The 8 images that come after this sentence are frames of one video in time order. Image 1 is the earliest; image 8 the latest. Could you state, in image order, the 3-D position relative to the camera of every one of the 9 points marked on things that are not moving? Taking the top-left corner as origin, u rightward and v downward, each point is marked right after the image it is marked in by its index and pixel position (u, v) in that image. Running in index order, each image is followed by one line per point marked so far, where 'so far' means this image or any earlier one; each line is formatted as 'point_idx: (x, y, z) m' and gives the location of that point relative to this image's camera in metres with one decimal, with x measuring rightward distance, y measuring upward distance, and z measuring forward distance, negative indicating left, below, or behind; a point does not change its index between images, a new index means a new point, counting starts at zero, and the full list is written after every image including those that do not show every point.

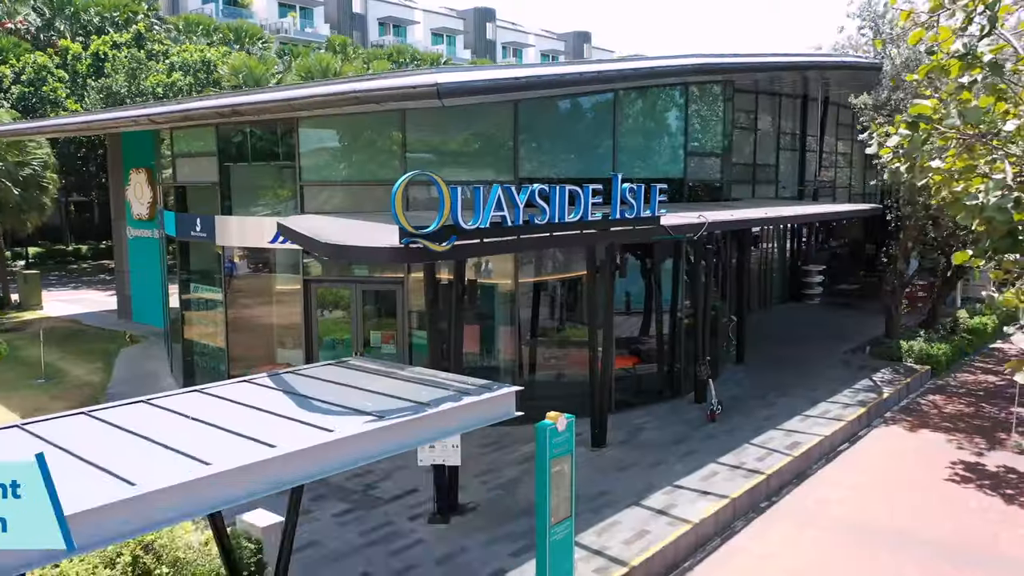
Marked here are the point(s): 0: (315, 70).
0: (-4.0, +4.4, +16.9) m
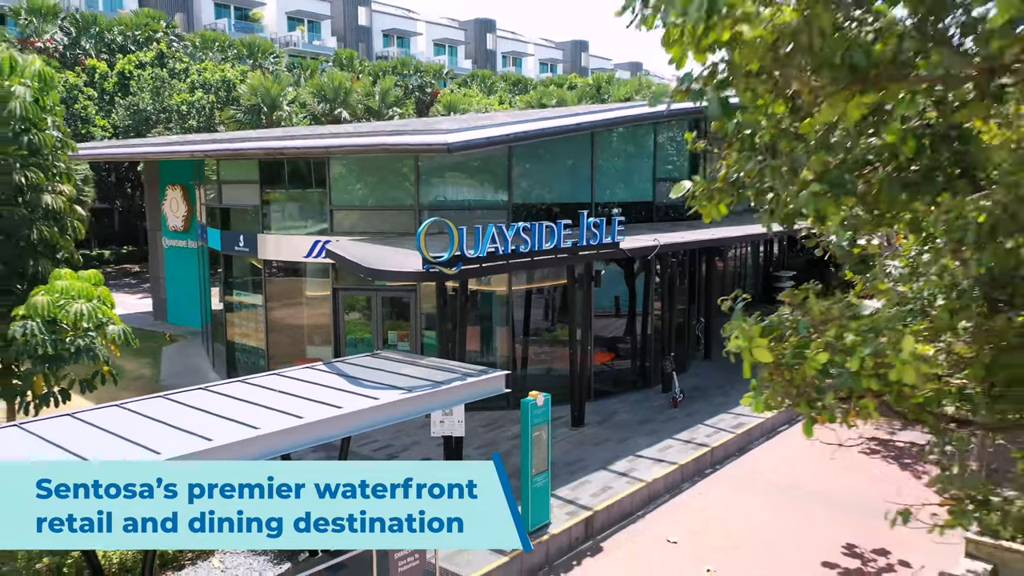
0: (-4.1, +4.3, +18.1) m
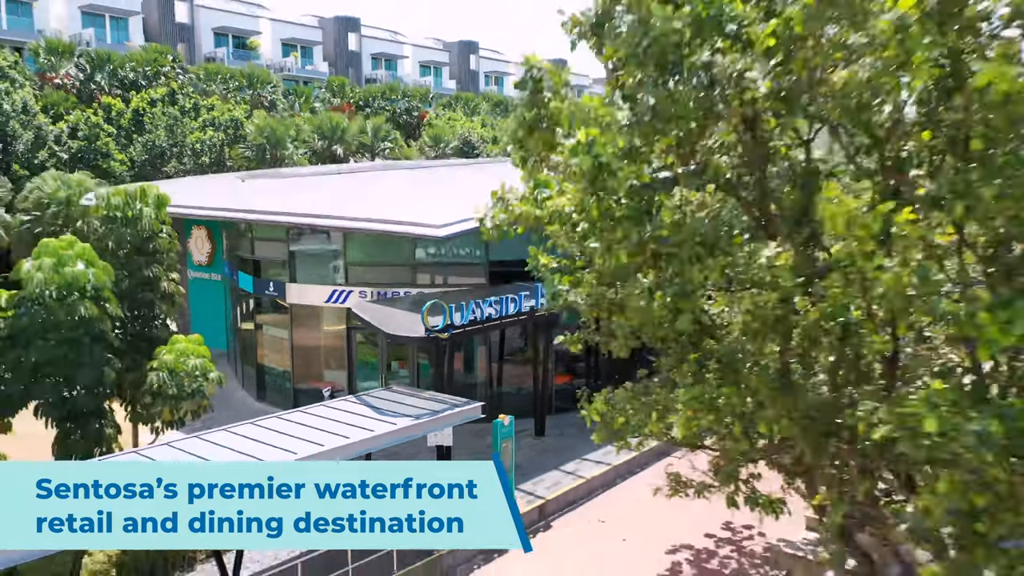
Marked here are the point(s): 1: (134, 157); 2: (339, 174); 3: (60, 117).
0: (-4.6, +3.9, +20.0) m
1: (-8.8, +3.1, +18.9) m
2: (-2.8, +1.7, +13.4) m
3: (-11.0, +4.2, +19.6) m
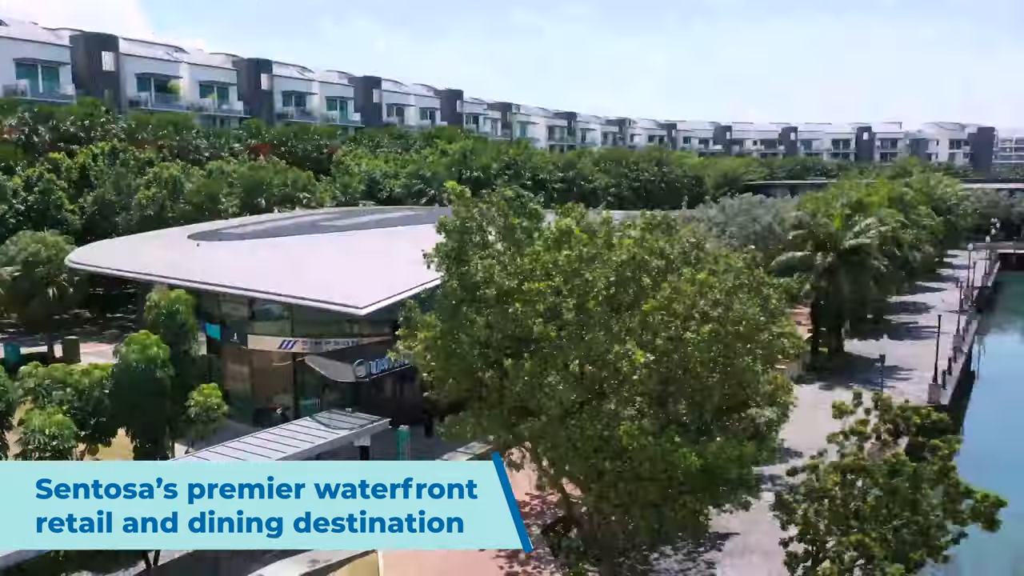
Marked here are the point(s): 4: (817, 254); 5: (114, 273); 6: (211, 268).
0: (-7.6, +3.0, +23.7) m
1: (-11.7, +2.2, +22.1) m
2: (-5.0, +0.9, +17.3) m
3: (-13.9, +3.3, +22.5) m
4: (+7.1, +0.9, +18.8) m
5: (-8.0, +0.3, +16.5) m
6: (-5.9, +0.4, +16.0) m
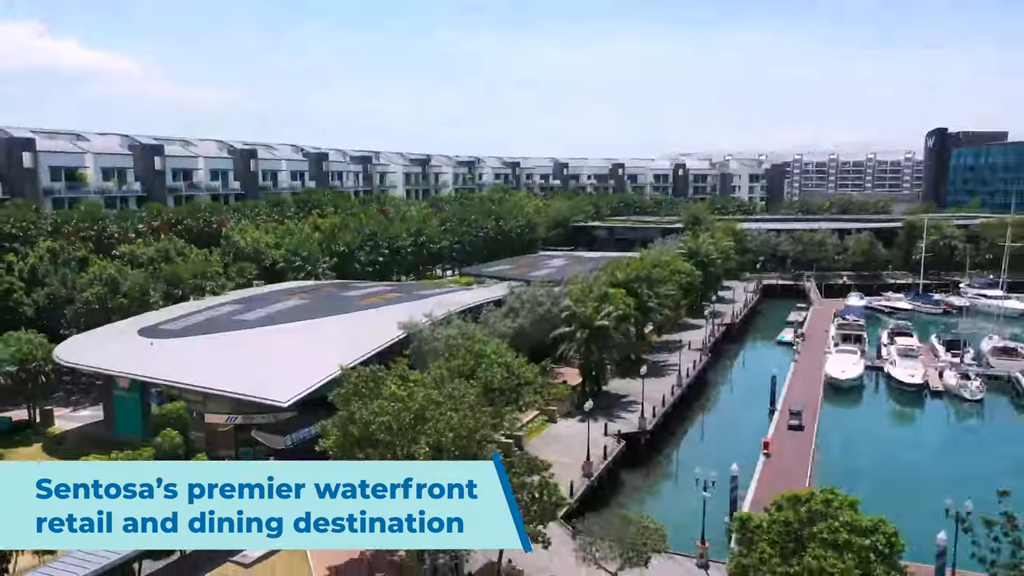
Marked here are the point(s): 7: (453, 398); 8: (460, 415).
0: (-13.0, +0.4, +30.9) m
1: (-16.8, -0.5, +28.7) m
2: (-9.4, -1.7, +25.1) m
3: (-19.1, +0.5, +28.8) m
4: (+2.3, -1.4, +28.6) m
5: (-12.2, -2.3, +23.8) m
6: (-10.1, -2.1, +23.7) m
7: (-1.2, -2.2, +16.7) m
8: (-1.1, -2.5, +16.0) m
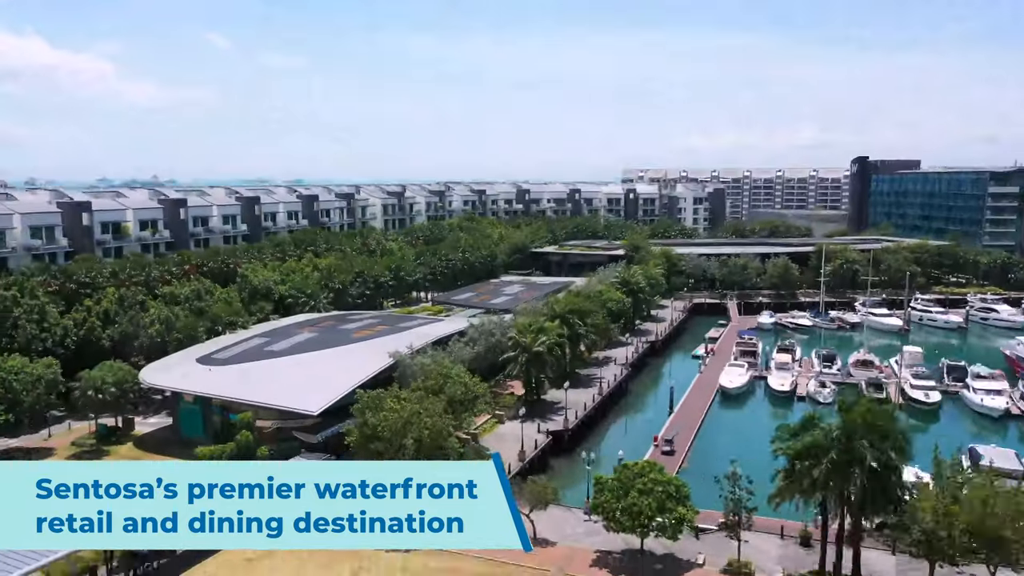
0: (-15.1, -1.4, +40.4) m
1: (-18.8, -2.3, +38.1) m
2: (-11.2, -3.4, +34.7) m
3: (-21.1, -1.3, +38.0) m
4: (+0.3, -3.1, +38.6) m
5: (-14.0, -4.1, +33.3) m
6: (-11.9, -3.9, +33.3) m
7: (-2.8, -3.9, +26.5) m
8: (-2.6, -4.2, +25.8) m
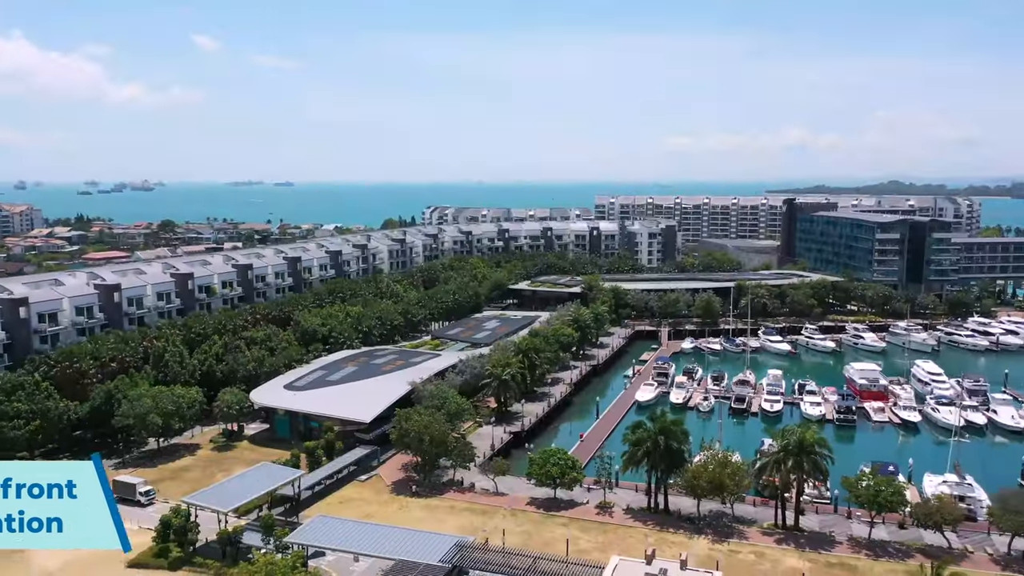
0: (-16.9, -5.0, +60.0) m
1: (-20.5, -5.9, +57.6) m
2: (-13.0, -7.0, +54.3) m
3: (-22.8, -4.9, +57.5) m
4: (-1.5, -6.7, +58.4) m
5: (-15.7, -7.7, +52.9) m
6: (-13.6, -7.5, +52.9) m
7: (-4.4, -7.5, +46.3) m
8: (-4.2, -7.7, +45.6) m
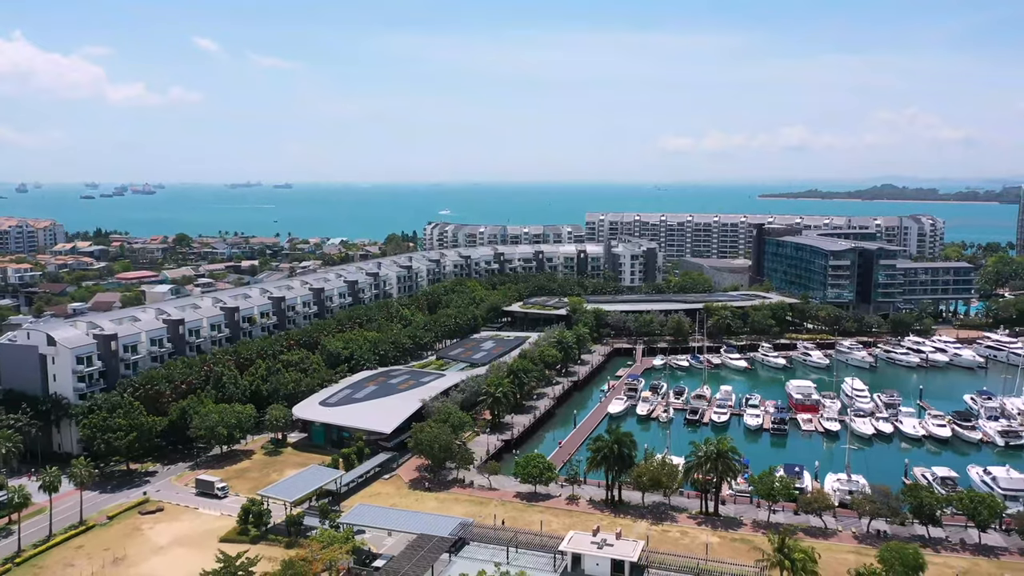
0: (-17.6, -8.0, +73.0) m
1: (-21.3, -8.9, +70.6) m
2: (-13.7, -10.0, +67.4) m
3: (-23.6, -7.9, +70.6) m
4: (-2.2, -9.7, +71.5) m
5: (-16.4, -10.7, +66.0) m
6: (-14.3, -10.5, +66.0) m
7: (-5.1, -10.4, +59.4) m
8: (-4.9, -10.7, +58.7) m
